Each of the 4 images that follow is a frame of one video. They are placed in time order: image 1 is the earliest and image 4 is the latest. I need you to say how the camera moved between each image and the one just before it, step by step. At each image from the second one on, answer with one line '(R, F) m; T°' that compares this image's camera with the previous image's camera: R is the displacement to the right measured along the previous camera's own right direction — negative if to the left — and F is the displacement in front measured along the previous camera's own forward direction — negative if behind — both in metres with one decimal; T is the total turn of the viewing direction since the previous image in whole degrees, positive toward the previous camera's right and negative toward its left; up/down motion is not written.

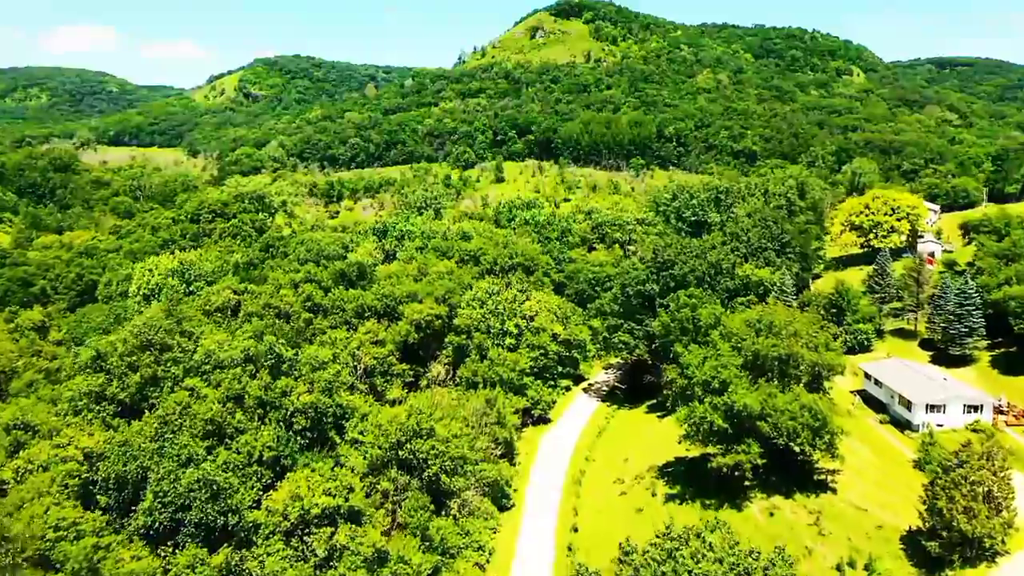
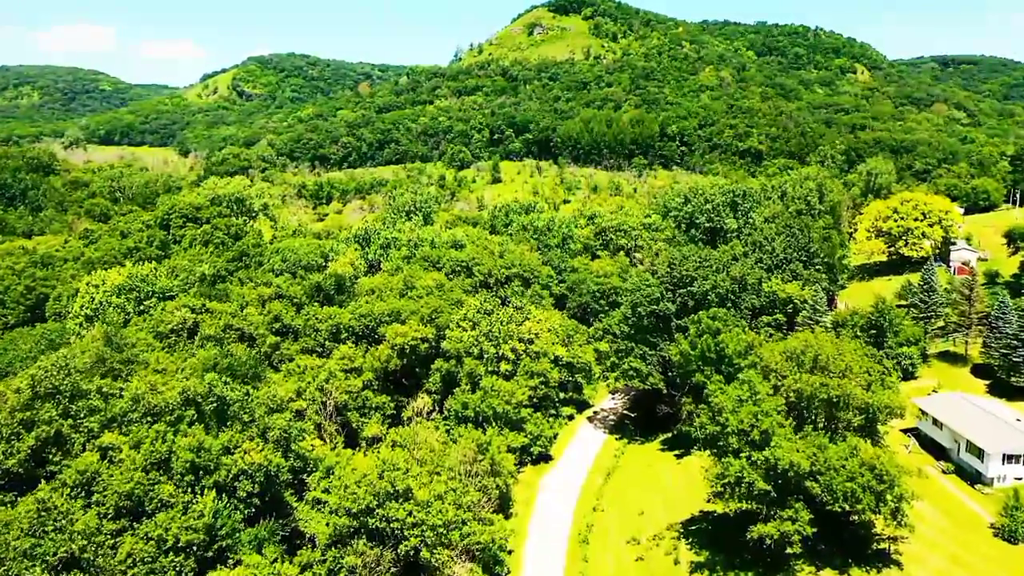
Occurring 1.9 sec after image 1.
(+0.2, +8.8) m; 0°
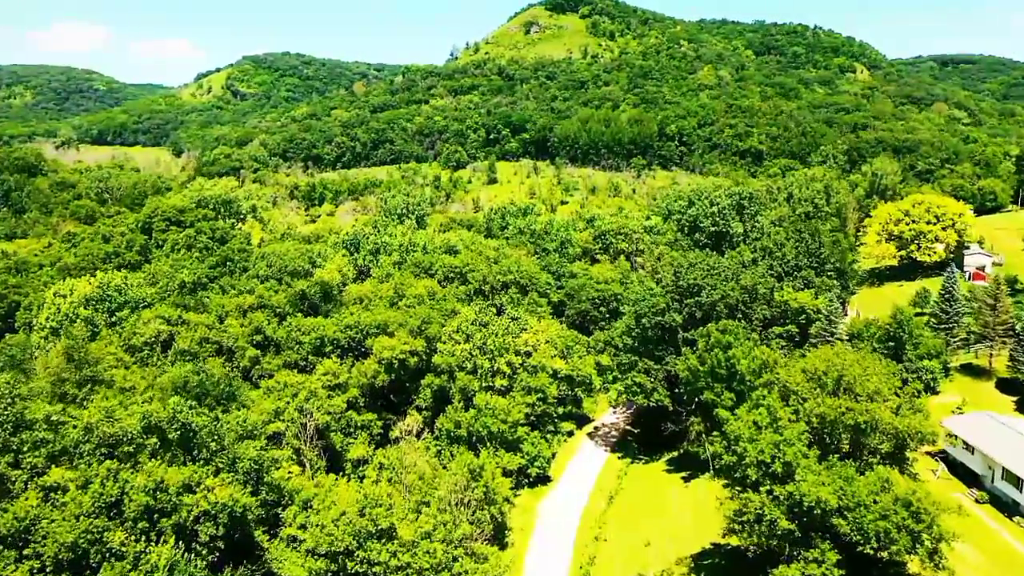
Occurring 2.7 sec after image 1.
(+0.1, +4.0) m; 0°
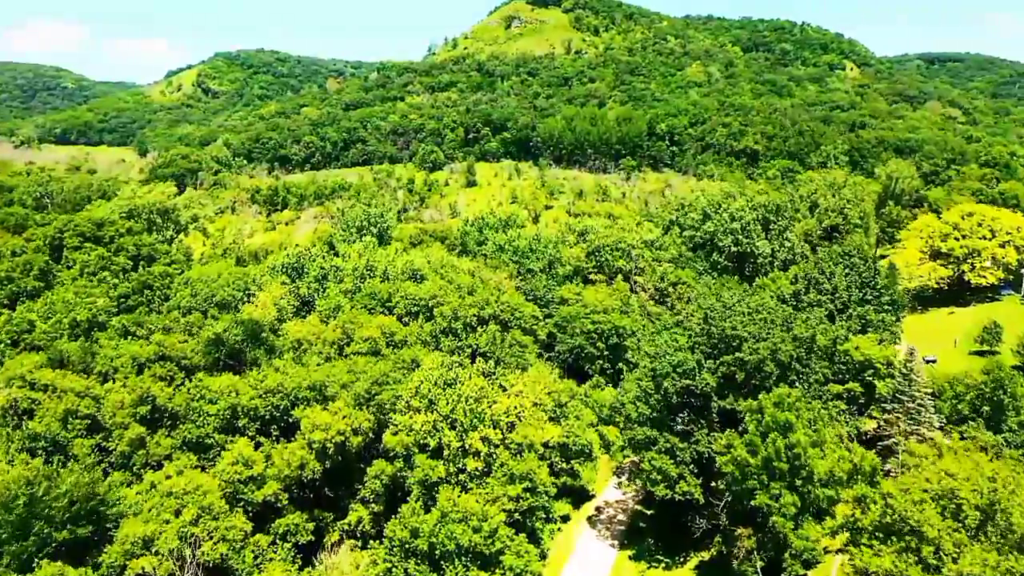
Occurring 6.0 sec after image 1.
(+0.3, +15.1) m; +1°
